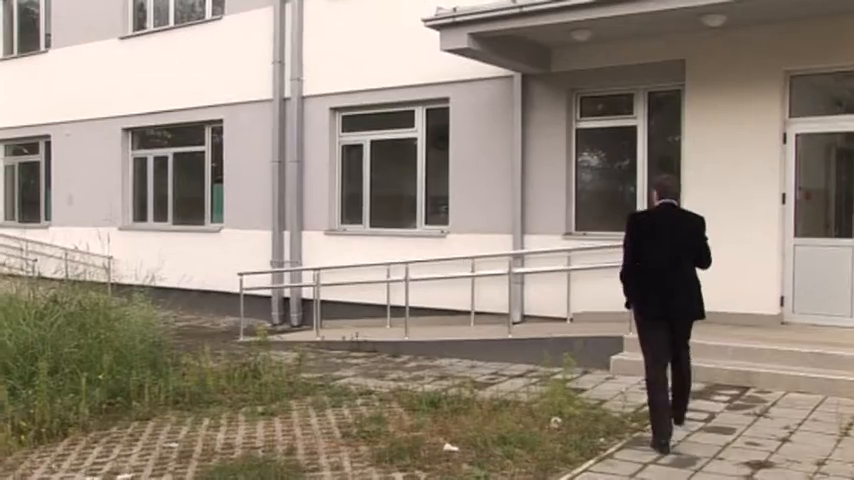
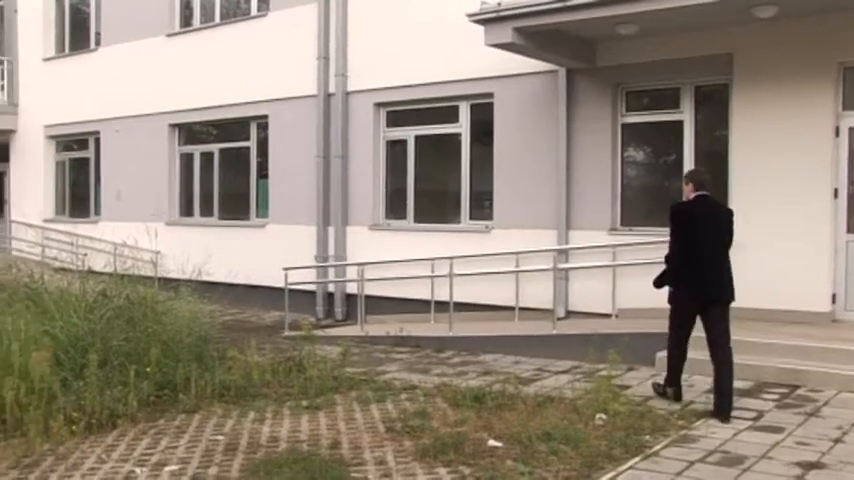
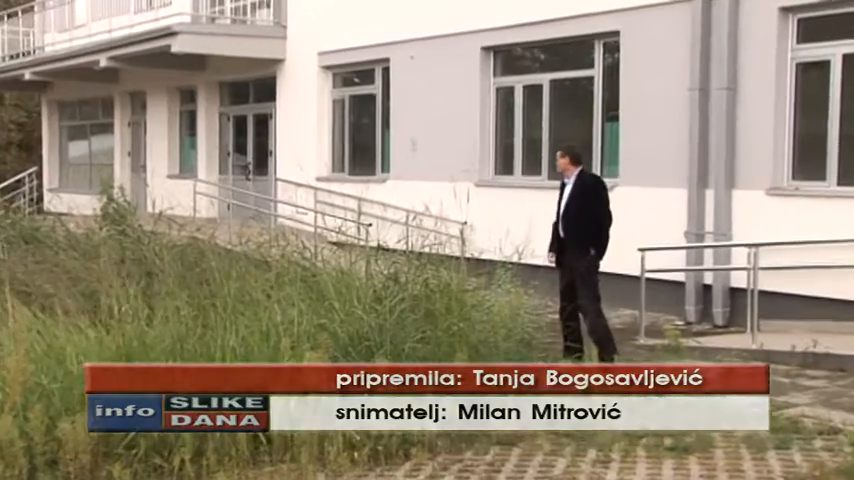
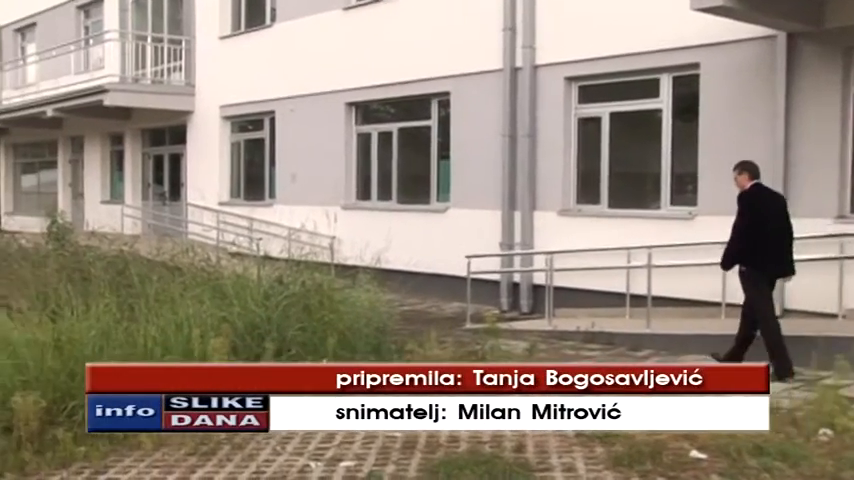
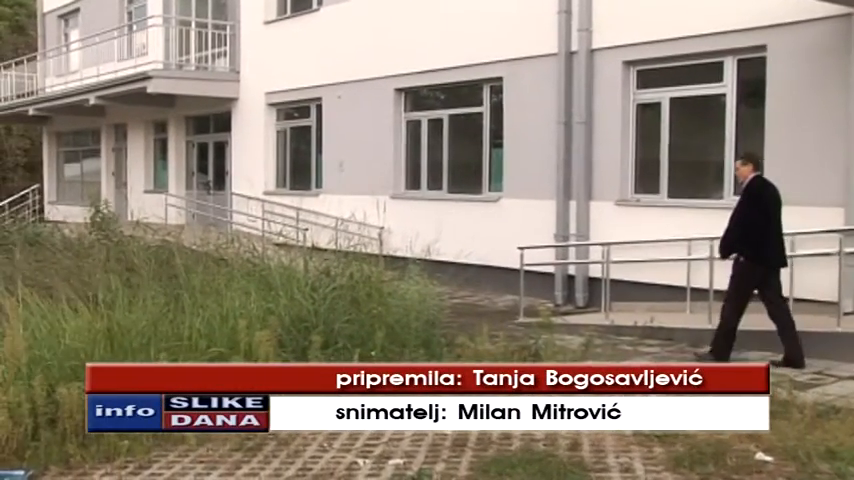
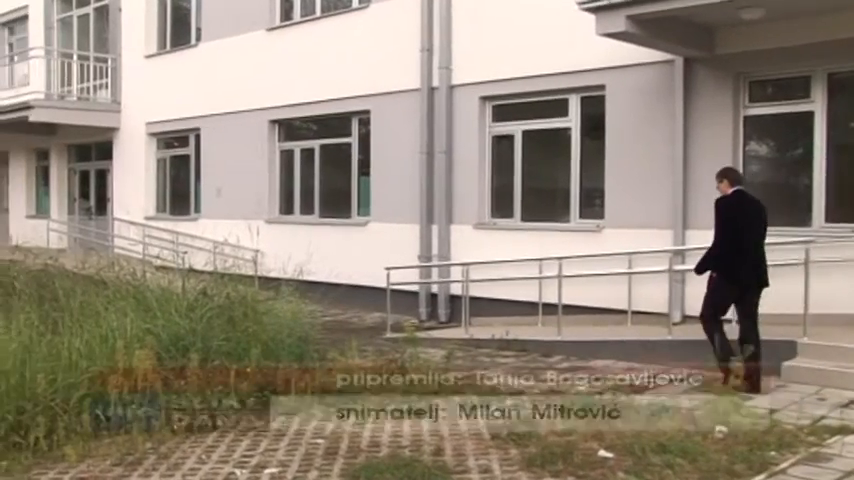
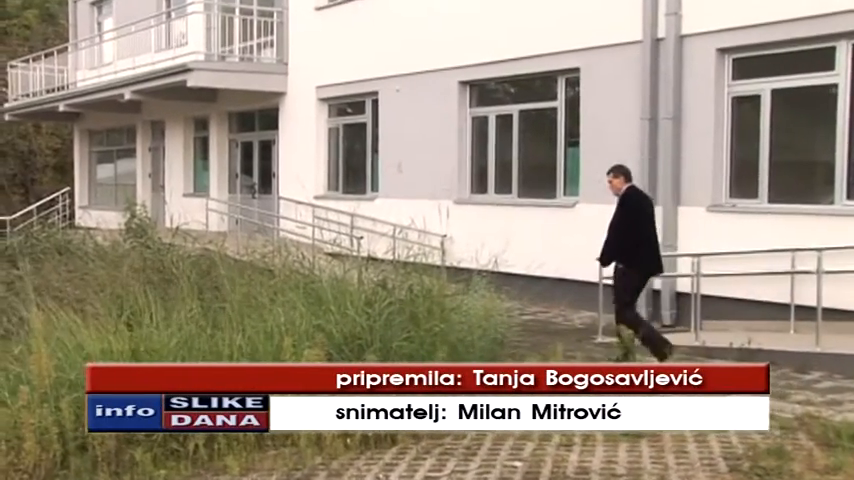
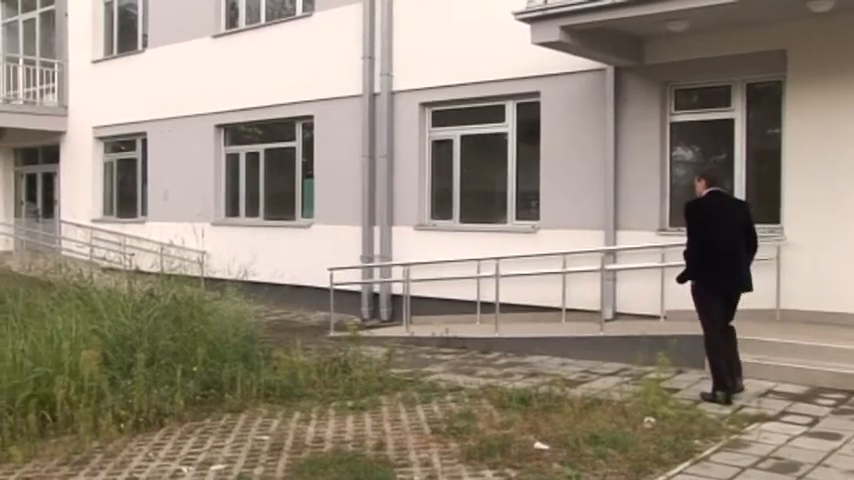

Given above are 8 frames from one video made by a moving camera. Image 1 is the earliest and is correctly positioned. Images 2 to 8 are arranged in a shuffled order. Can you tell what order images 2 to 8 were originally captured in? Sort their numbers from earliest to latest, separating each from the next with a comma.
2, 8, 6, 4, 5, 7, 3
